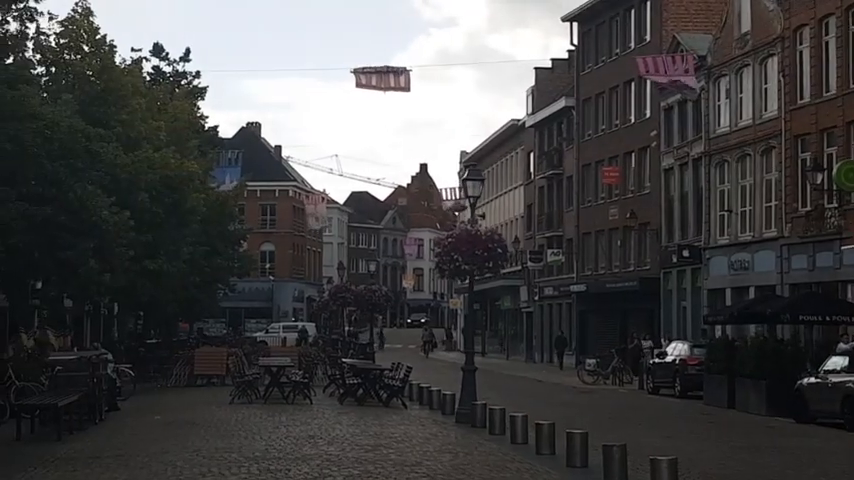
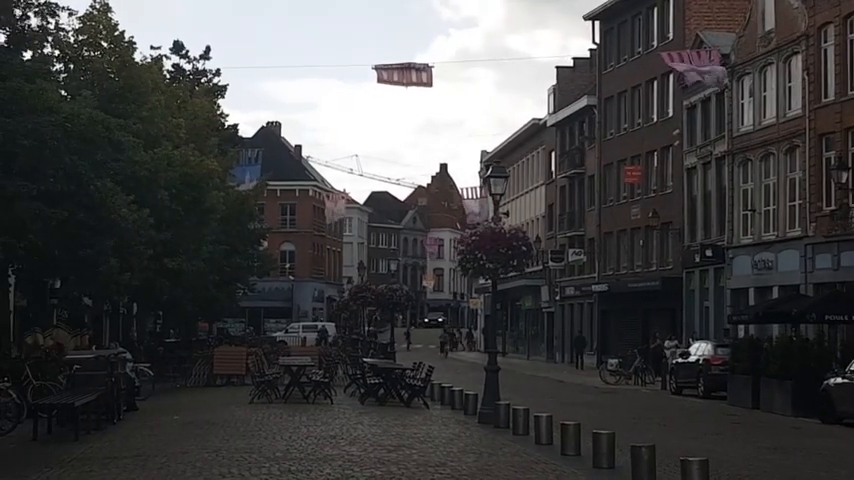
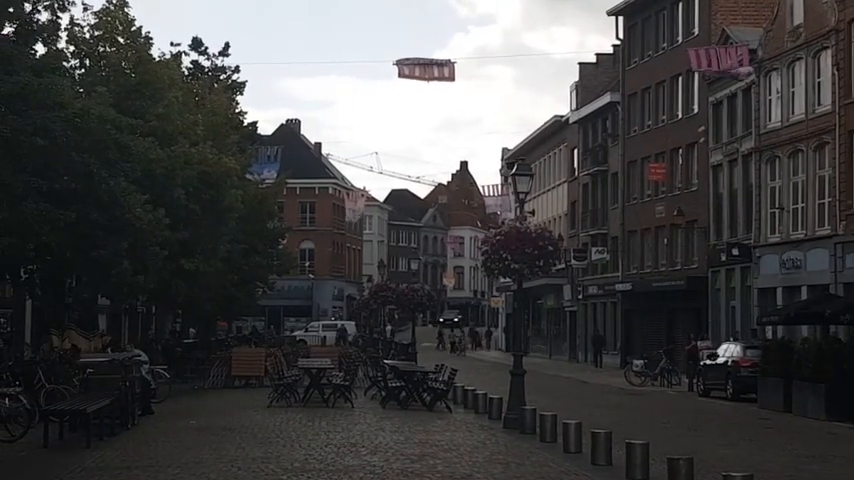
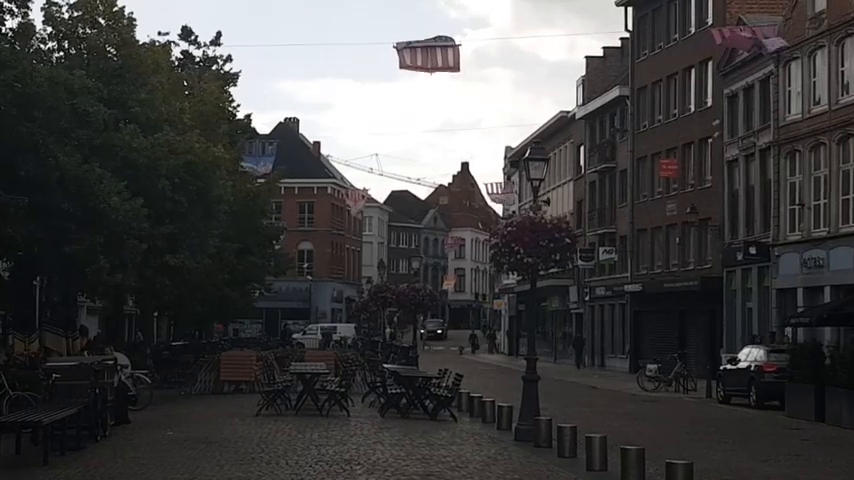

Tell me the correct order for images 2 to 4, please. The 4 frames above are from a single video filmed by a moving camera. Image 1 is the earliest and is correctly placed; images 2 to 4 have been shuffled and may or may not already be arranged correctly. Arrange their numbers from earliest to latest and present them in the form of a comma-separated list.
2, 3, 4
